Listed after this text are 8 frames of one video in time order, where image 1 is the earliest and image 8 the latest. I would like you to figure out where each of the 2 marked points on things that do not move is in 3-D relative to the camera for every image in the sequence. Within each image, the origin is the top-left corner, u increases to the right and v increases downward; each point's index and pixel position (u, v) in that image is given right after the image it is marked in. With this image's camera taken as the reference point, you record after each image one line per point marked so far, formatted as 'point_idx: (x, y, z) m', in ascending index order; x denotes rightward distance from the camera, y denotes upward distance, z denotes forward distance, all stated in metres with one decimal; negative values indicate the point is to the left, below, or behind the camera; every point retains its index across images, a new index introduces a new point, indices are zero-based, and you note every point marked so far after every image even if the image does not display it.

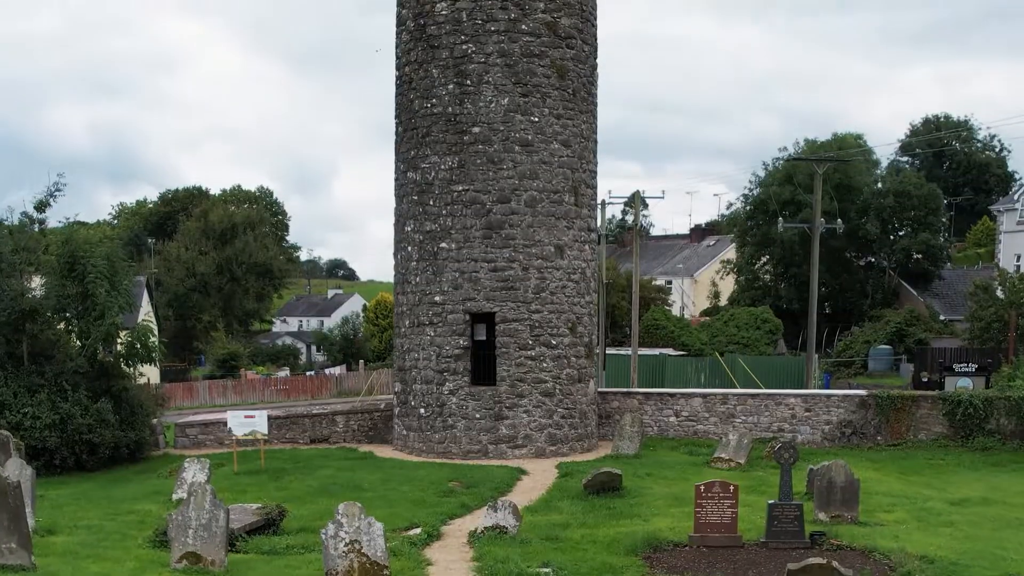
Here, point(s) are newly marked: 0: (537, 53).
0: (+0.3, +2.6, +13.1) m
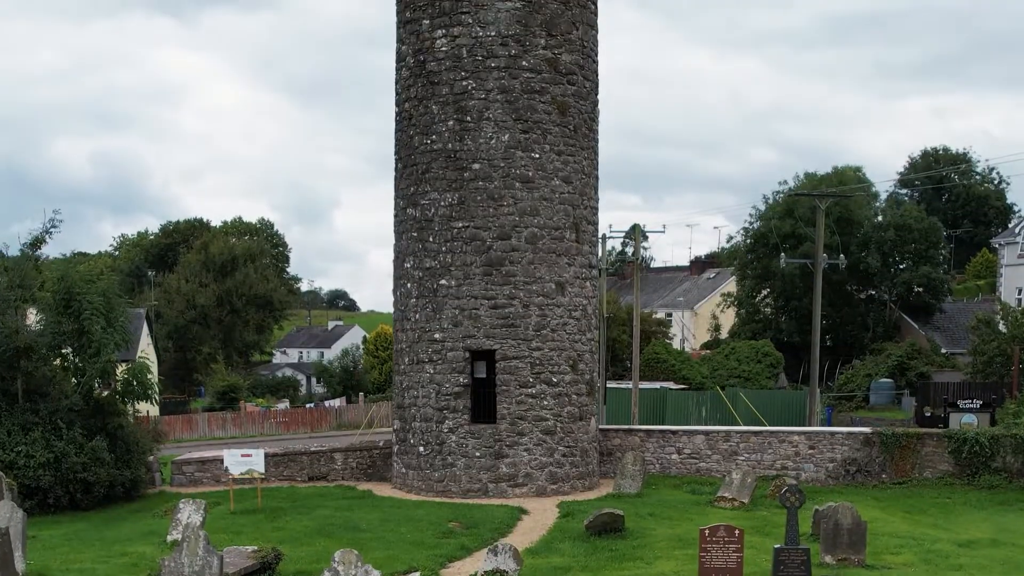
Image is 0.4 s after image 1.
0: (+0.3, +2.1, +13.0) m
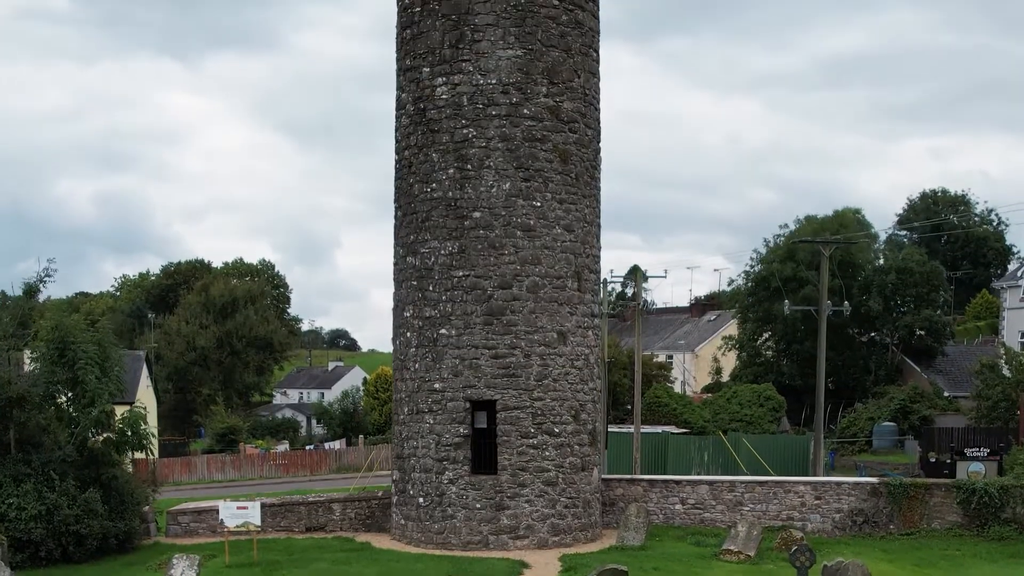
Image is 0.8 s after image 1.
0: (+0.3, +1.6, +12.9) m
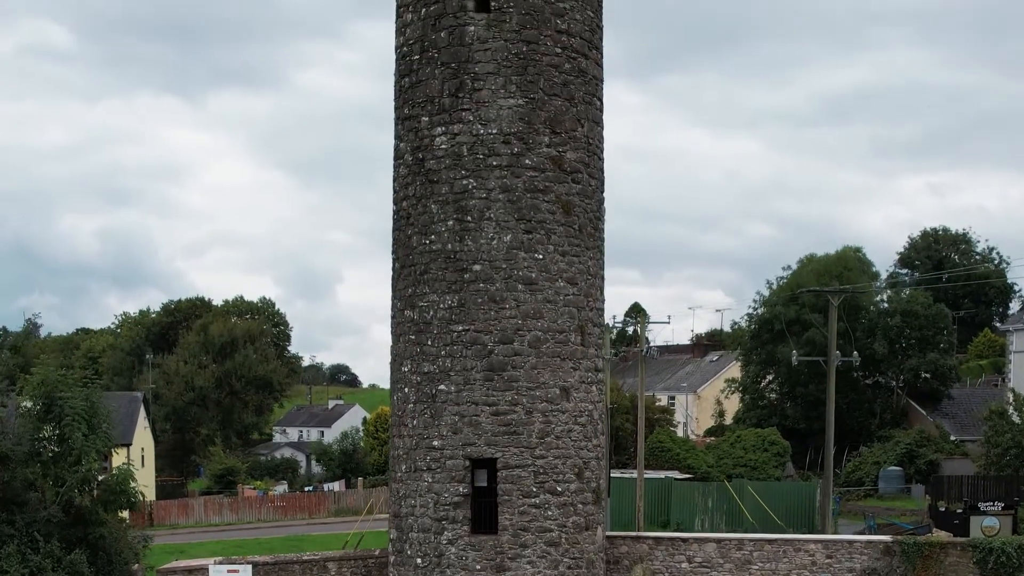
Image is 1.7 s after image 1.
0: (+0.3, +1.0, +12.6) m
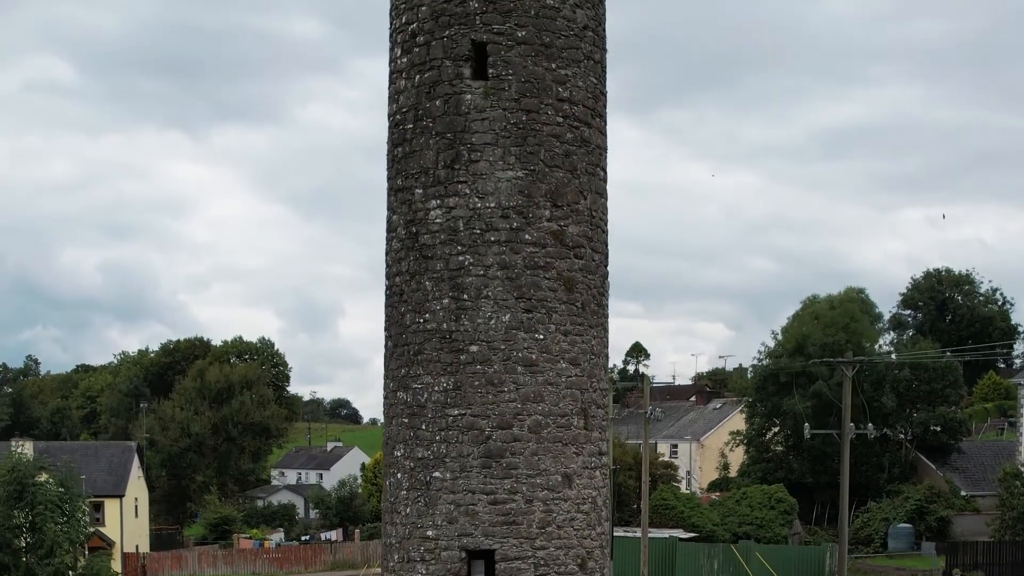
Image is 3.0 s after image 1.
0: (+0.3, +0.2, +11.8) m
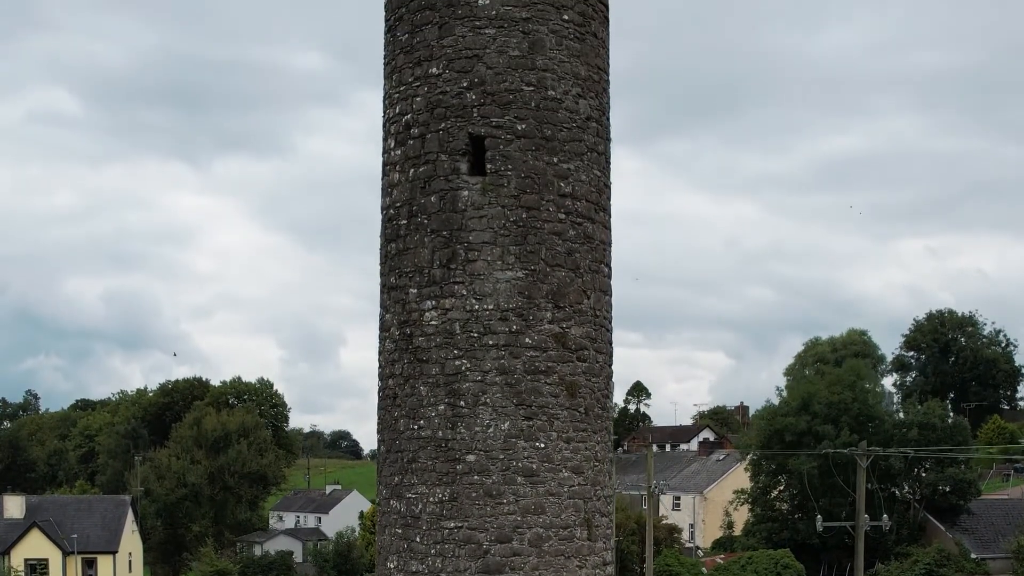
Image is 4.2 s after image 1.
0: (+0.3, -0.7, +11.2) m
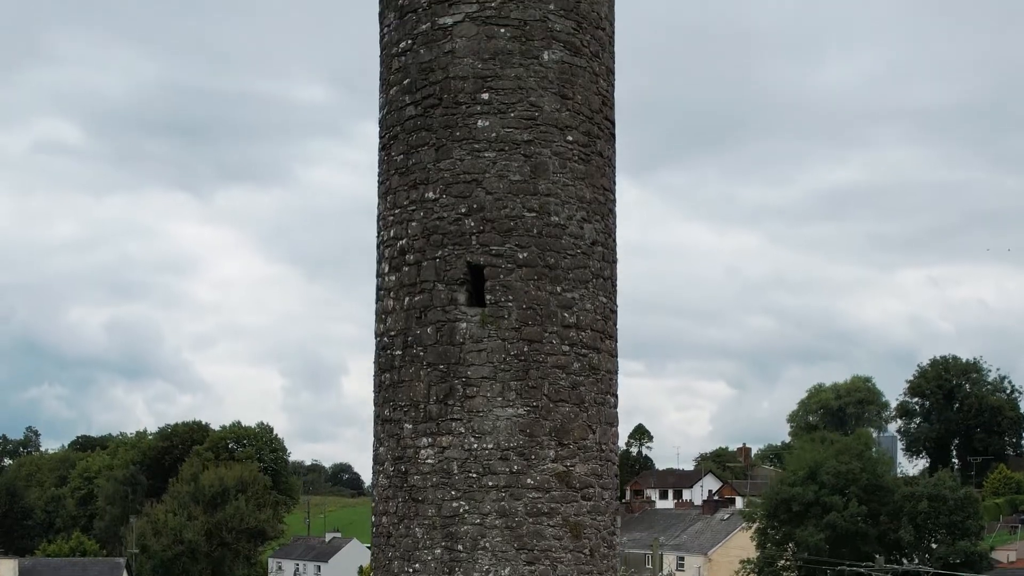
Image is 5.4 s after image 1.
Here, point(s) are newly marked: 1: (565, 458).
0: (+0.3, -1.9, +10.5) m
1: (+0.5, -1.5, +10.6) m
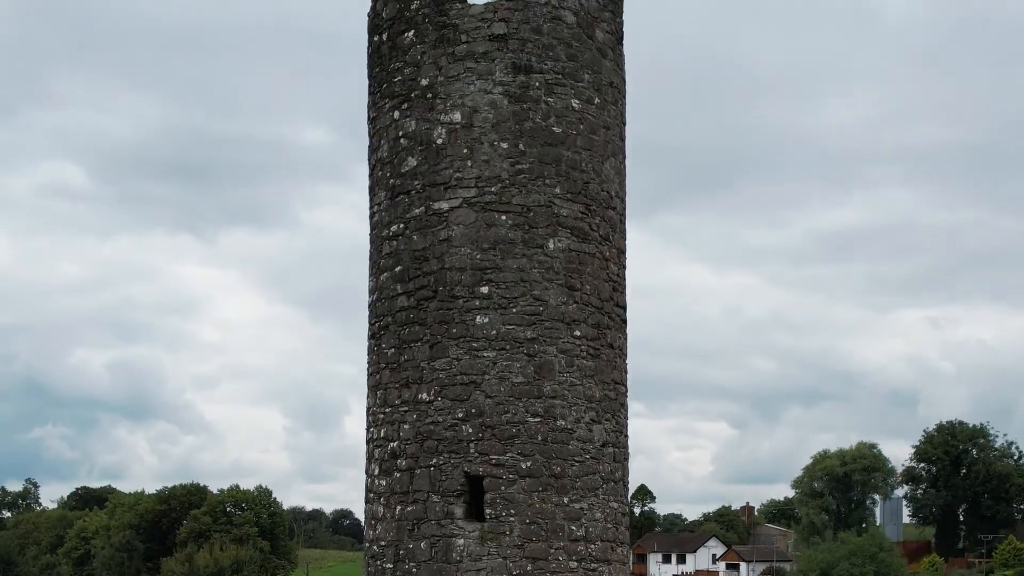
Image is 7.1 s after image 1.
0: (+0.3, -3.6, +9.5) m
1: (+0.5, -3.2, +9.6) m
